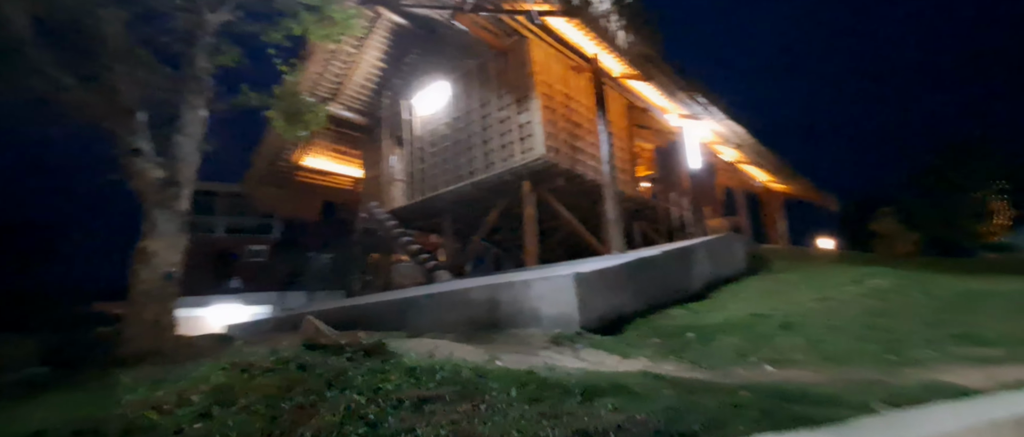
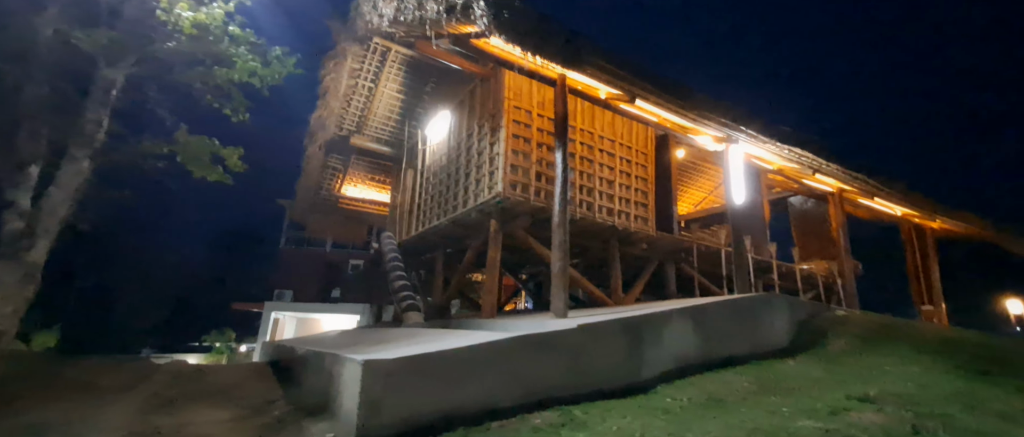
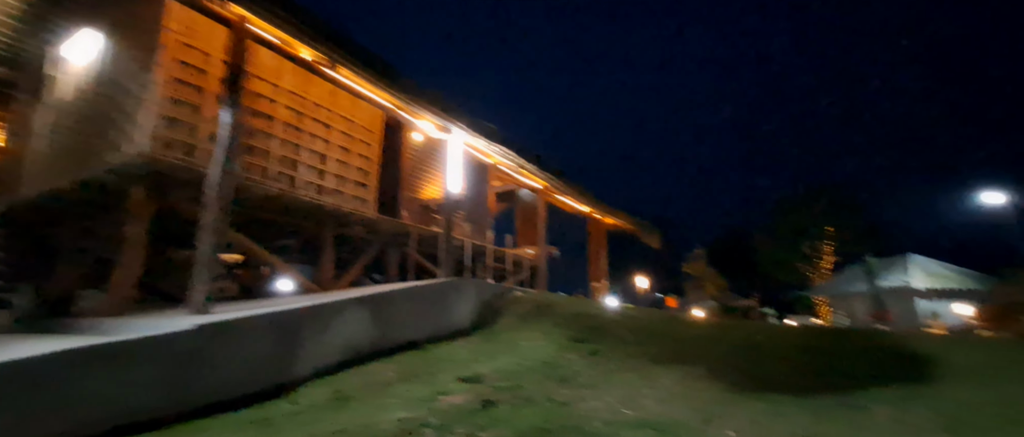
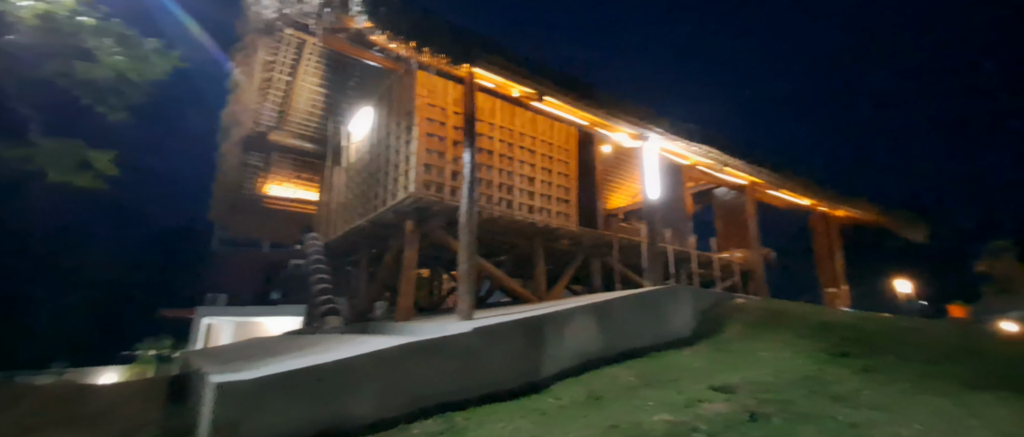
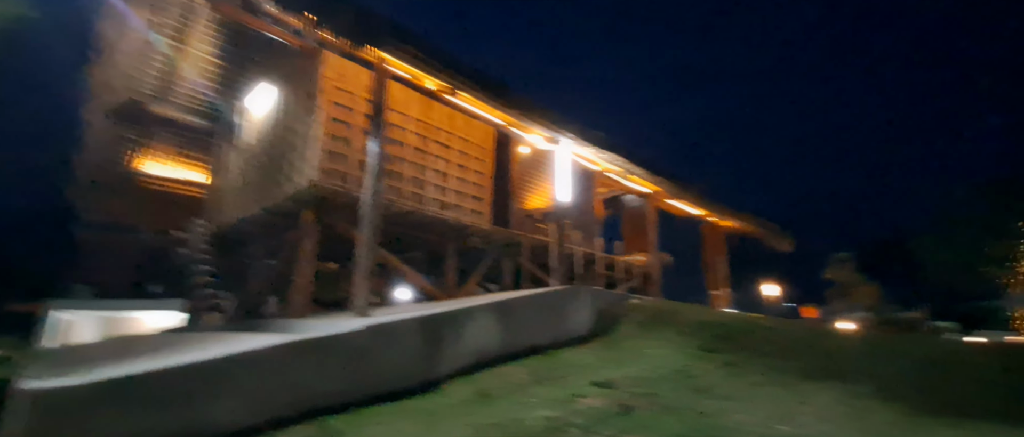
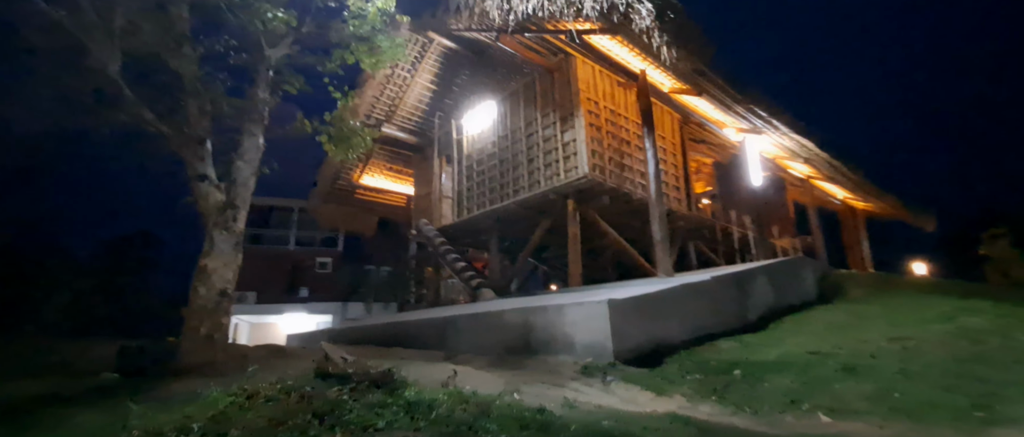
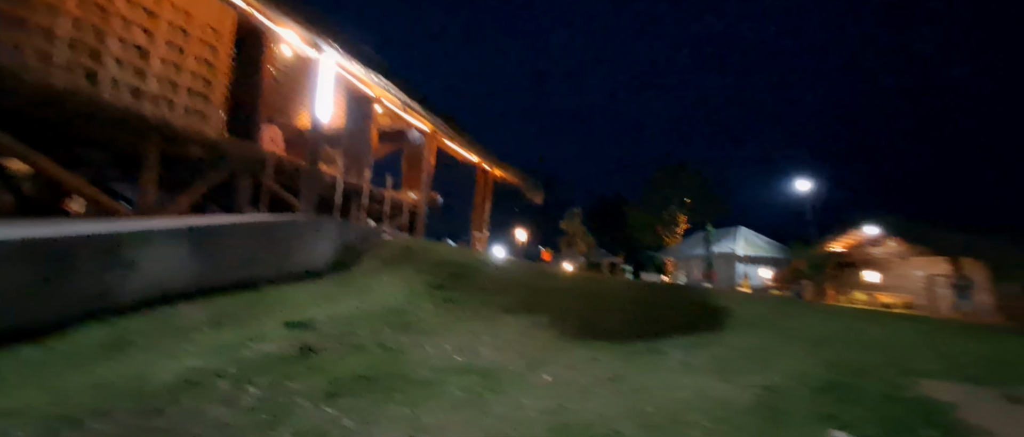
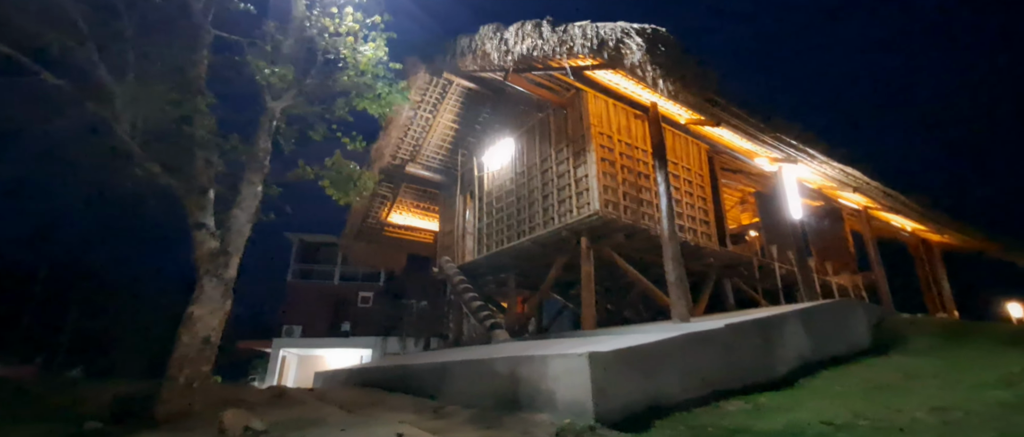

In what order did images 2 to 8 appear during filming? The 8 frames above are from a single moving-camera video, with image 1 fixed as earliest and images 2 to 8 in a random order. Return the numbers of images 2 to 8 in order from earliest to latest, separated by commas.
6, 8, 2, 4, 5, 3, 7
